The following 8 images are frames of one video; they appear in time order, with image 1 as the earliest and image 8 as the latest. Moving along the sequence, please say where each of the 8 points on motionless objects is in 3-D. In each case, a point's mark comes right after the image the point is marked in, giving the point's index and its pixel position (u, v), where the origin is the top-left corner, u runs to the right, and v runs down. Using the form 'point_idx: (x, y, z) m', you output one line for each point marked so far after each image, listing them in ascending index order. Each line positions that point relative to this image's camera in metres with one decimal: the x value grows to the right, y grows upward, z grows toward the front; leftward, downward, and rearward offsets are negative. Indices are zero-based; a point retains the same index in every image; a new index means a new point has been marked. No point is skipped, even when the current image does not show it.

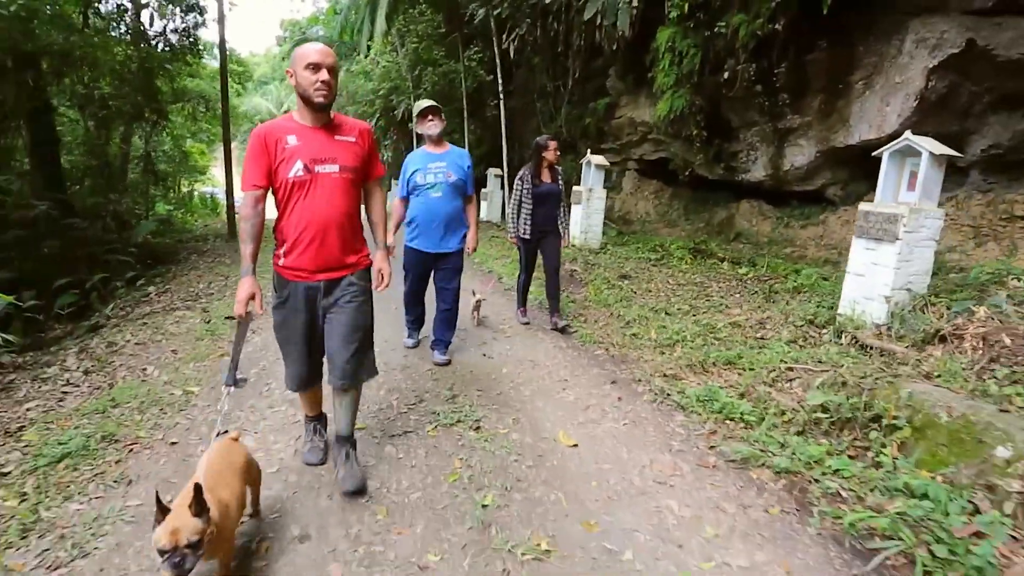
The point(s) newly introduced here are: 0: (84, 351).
0: (-3.4, -0.5, +4.7) m
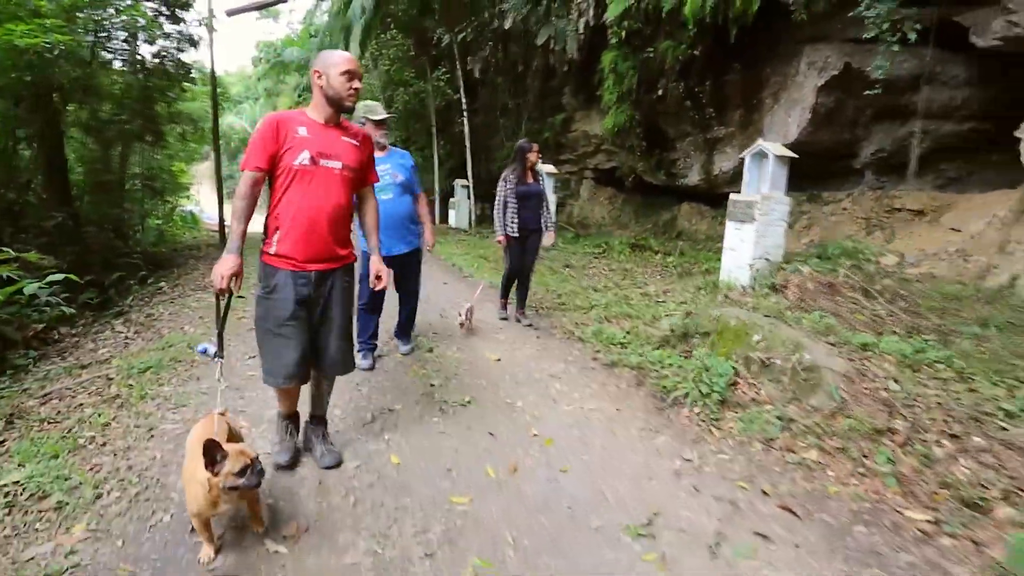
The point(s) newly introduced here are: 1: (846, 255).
0: (-3.9, -0.4, +5.9) m
1: (+4.8, +0.4, +7.9) m
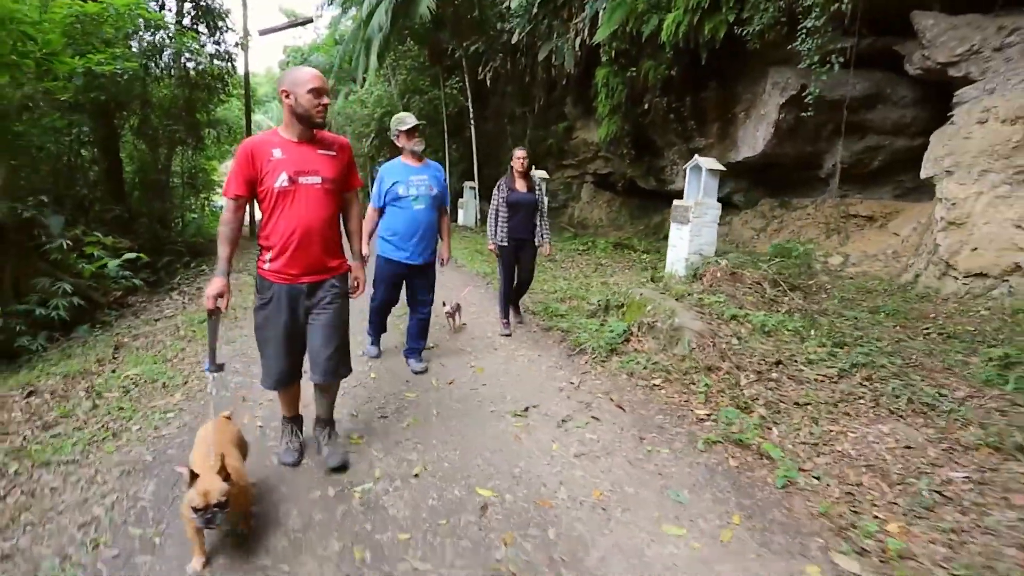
0: (-4.3, -0.1, +7.4) m
1: (+4.5, +0.4, +9.1) m
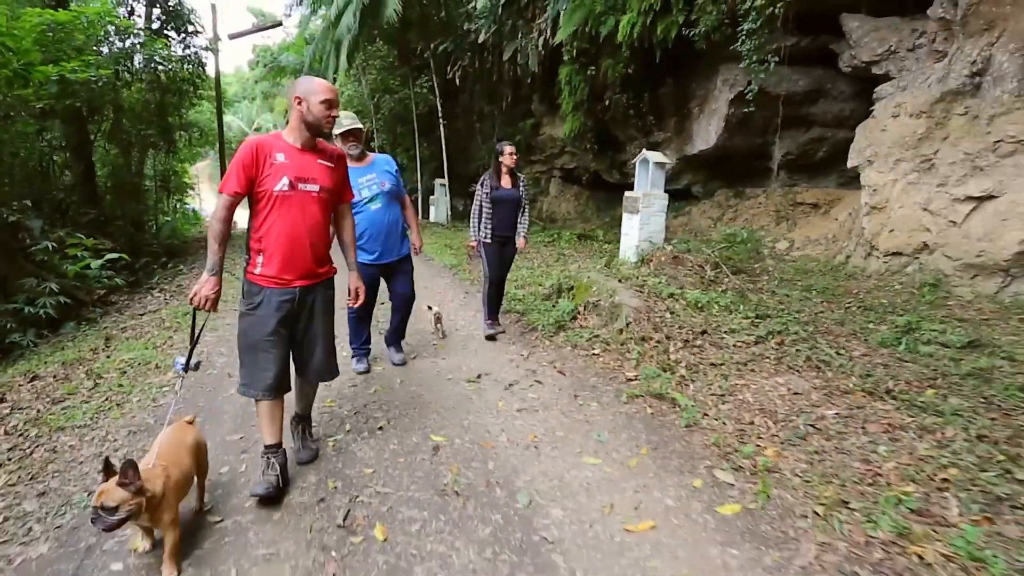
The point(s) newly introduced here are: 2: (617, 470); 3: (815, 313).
0: (-4.8, -0.1, +7.8) m
1: (+4.0, +0.7, +9.8) m
2: (+0.5, -0.9, +3.0) m
3: (+3.1, -0.2, +5.8) m
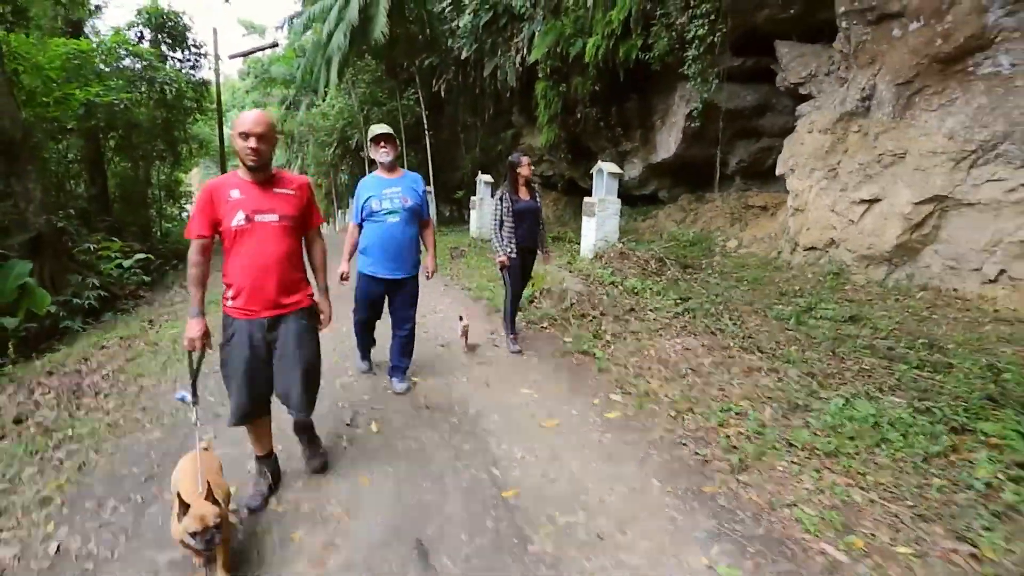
0: (-5.2, 0.0, +9.0) m
1: (+3.5, +0.9, +11.1) m
2: (+0.2, -0.8, +4.3) m
3: (+2.7, -0.1, +7.1) m
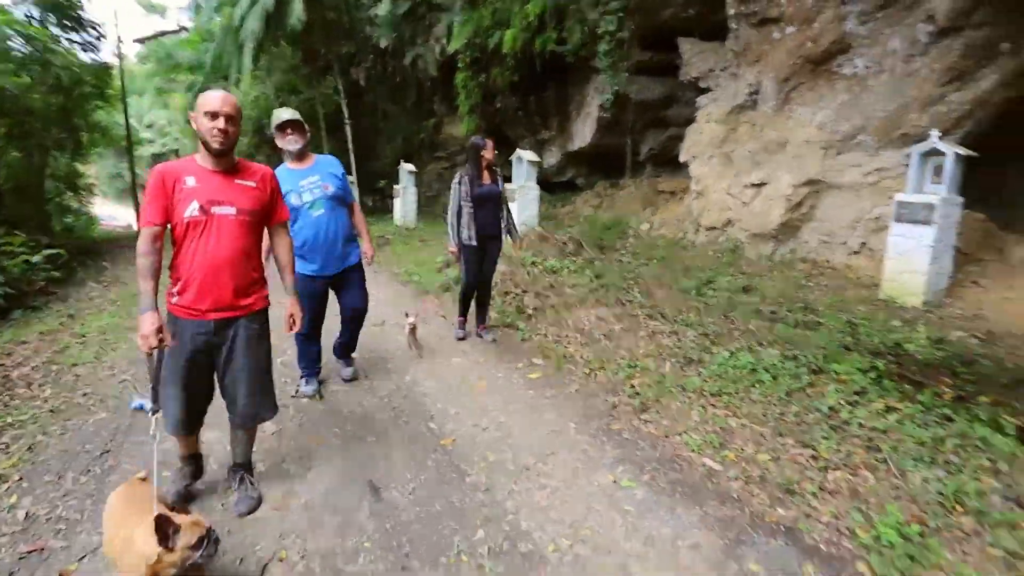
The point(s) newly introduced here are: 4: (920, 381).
0: (-6.3, +0.1, +8.7) m
1: (+2.0, +1.3, +11.8) m
2: (-0.3, -0.6, +4.7) m
3: (+1.8, +0.2, +7.8) m
4: (+2.7, -0.6, +3.8) m
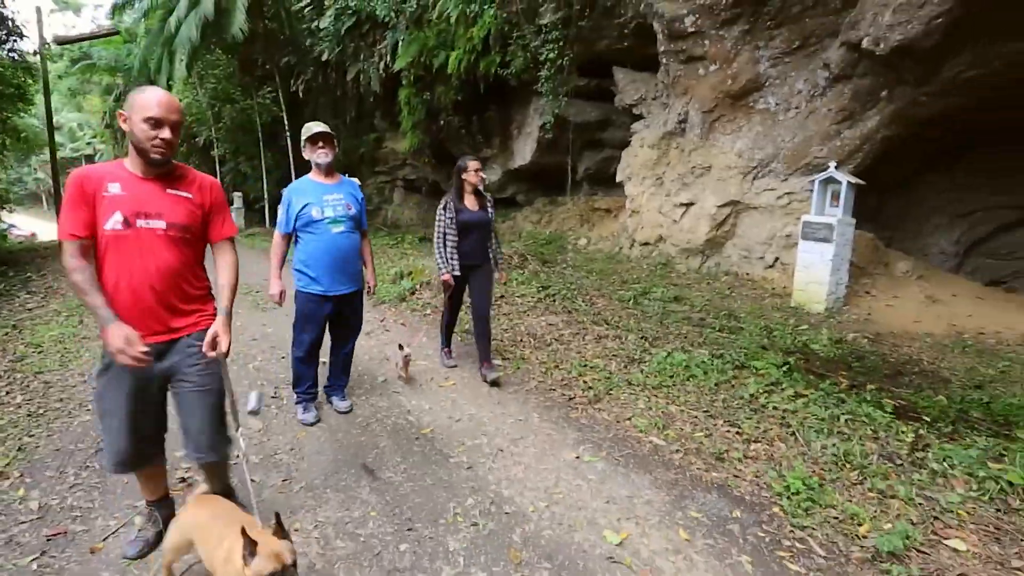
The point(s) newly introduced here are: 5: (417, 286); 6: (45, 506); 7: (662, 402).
0: (-7.0, -0.1, +8.4) m
1: (+0.9, +1.0, +12.5) m
2: (-0.7, -0.7, +5.1) m
3: (+1.1, +0.1, +8.4) m
4: (+2.5, -0.7, +4.6) m
5: (-1.3, 0.0, +7.7) m
6: (-2.3, -1.1, +2.8) m
7: (+1.1, -0.8, +4.1) m
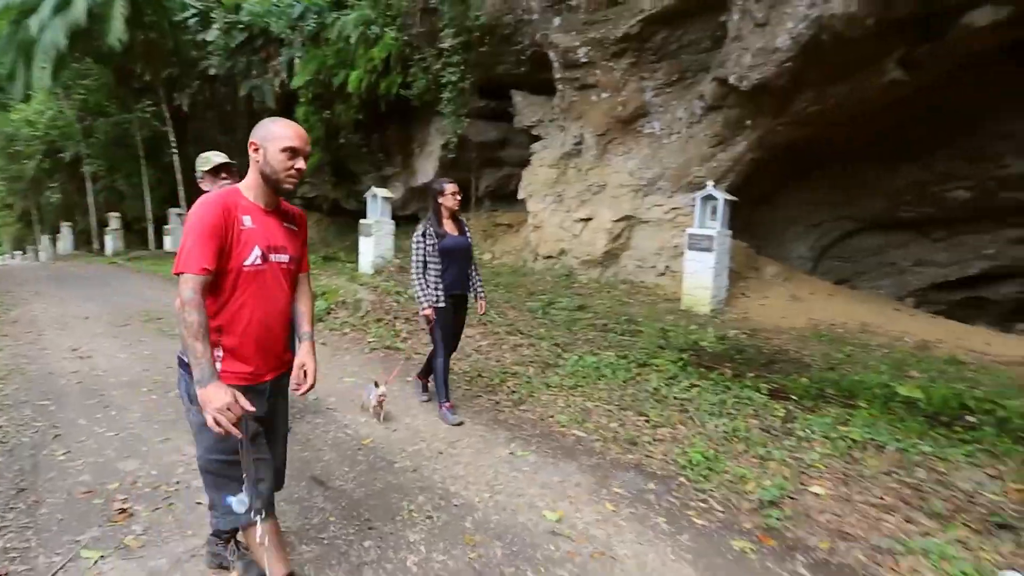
0: (-8.2, -0.6, +7.4) m
1: (-1.2, +0.7, +12.9) m
2: (-1.3, -0.8, +5.3) m
3: (-0.3, -0.1, +8.9) m
4: (+1.8, -0.7, +5.3) m
5: (-2.4, -0.2, +7.7) m
6: (-2.6, -1.2, +2.8) m
7: (+0.5, -0.9, +4.6) m
